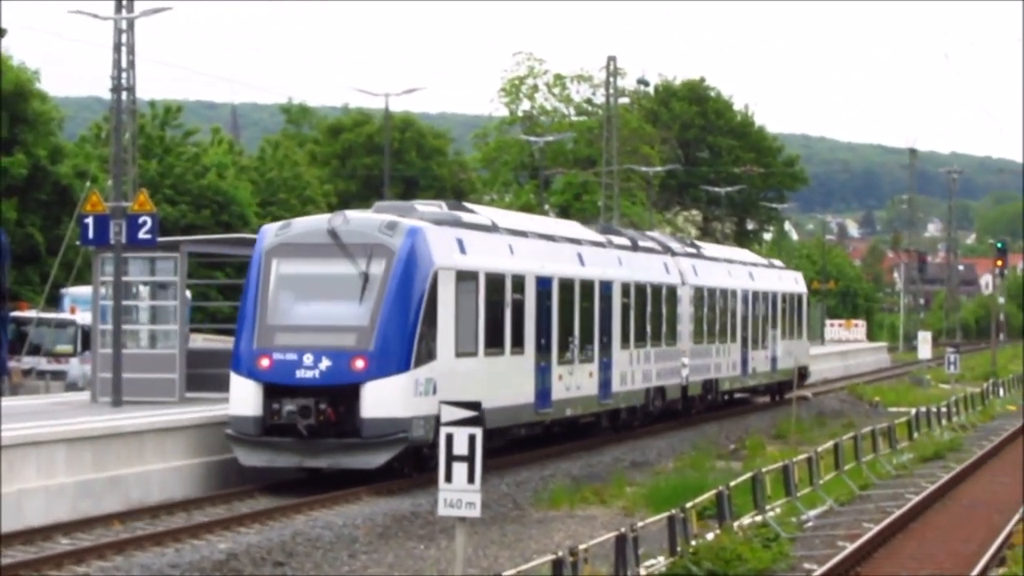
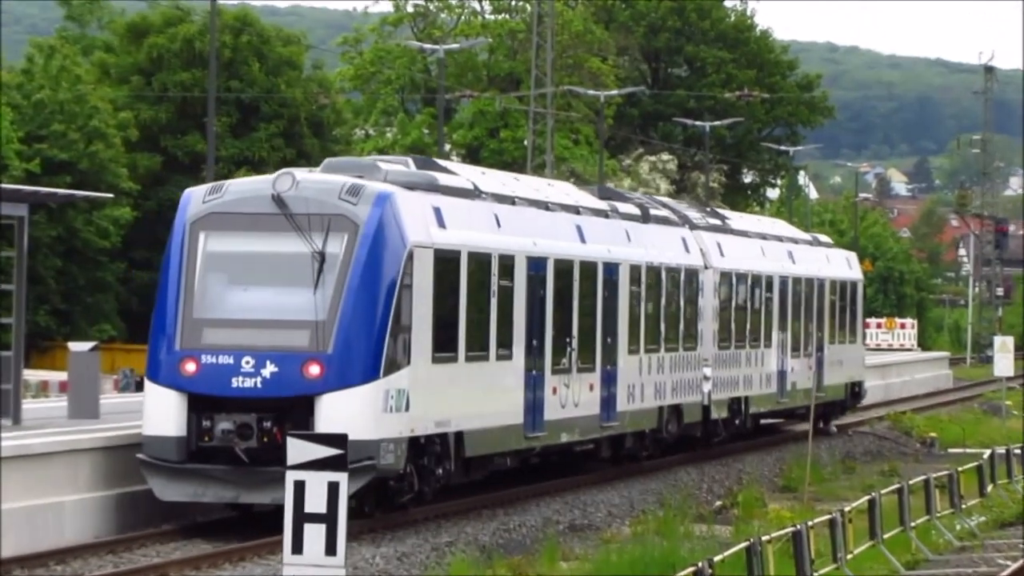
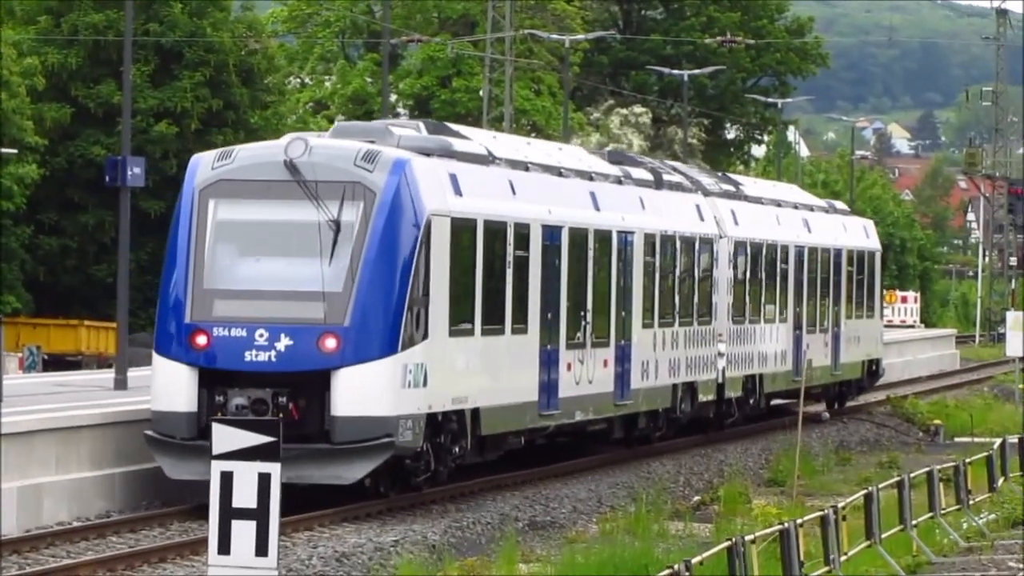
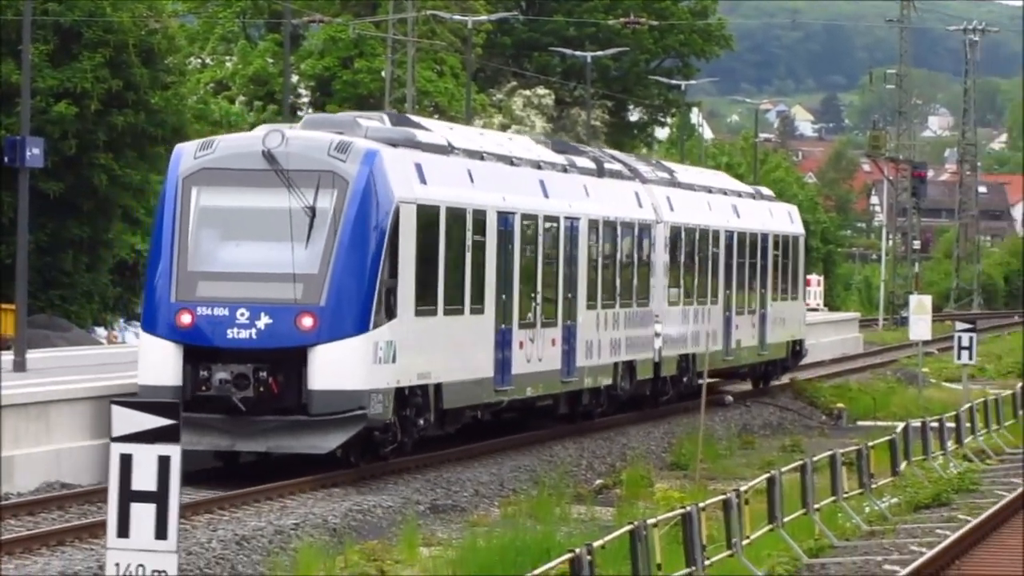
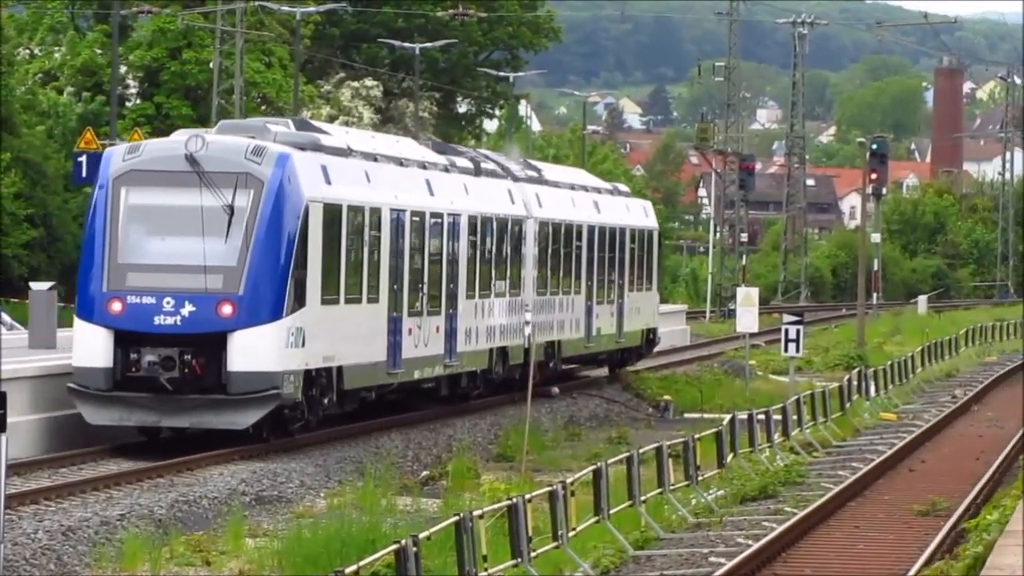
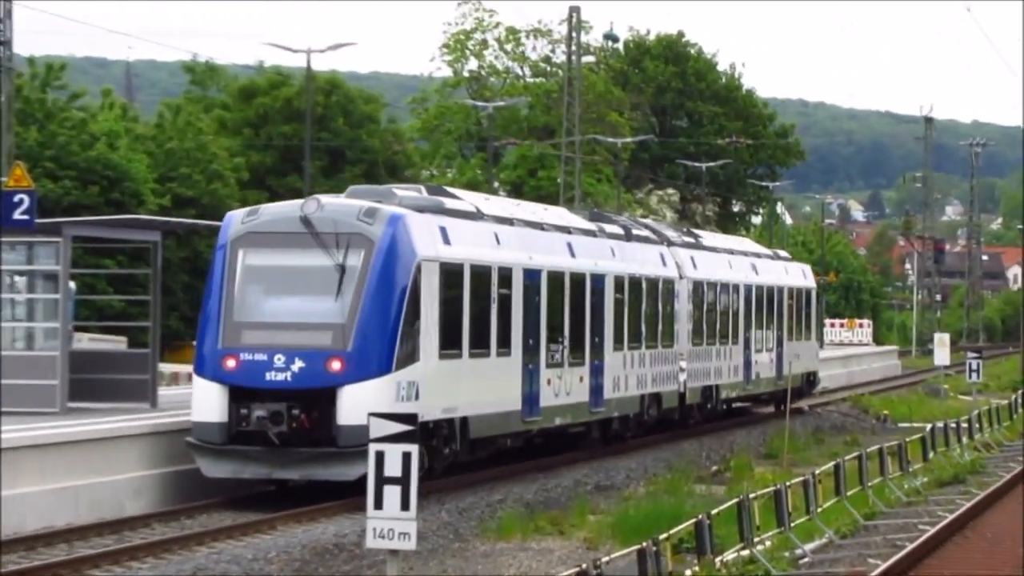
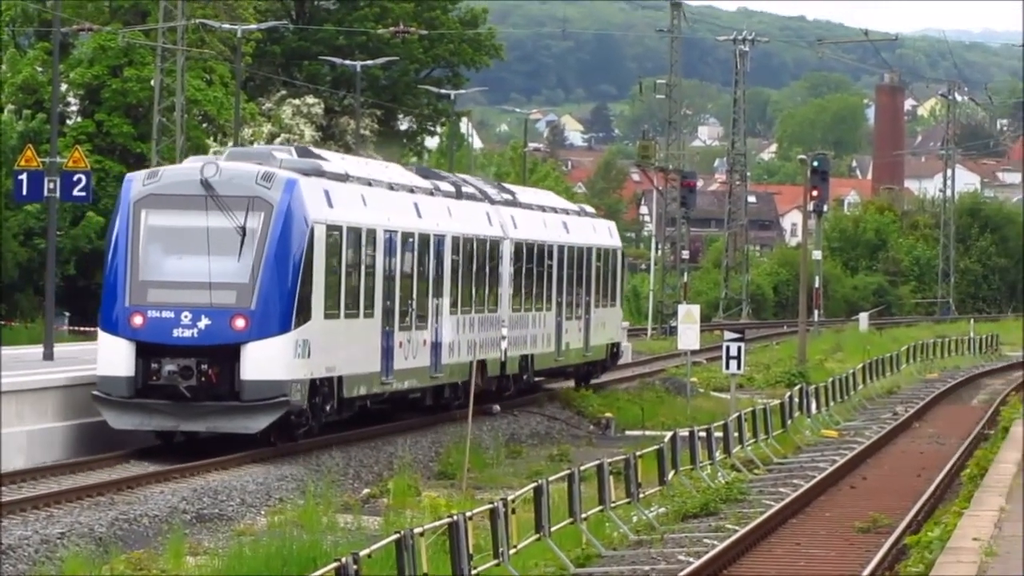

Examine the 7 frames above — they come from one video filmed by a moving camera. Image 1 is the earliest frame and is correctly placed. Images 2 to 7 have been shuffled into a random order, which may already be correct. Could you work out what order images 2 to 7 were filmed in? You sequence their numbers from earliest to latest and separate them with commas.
6, 2, 3, 4, 5, 7
